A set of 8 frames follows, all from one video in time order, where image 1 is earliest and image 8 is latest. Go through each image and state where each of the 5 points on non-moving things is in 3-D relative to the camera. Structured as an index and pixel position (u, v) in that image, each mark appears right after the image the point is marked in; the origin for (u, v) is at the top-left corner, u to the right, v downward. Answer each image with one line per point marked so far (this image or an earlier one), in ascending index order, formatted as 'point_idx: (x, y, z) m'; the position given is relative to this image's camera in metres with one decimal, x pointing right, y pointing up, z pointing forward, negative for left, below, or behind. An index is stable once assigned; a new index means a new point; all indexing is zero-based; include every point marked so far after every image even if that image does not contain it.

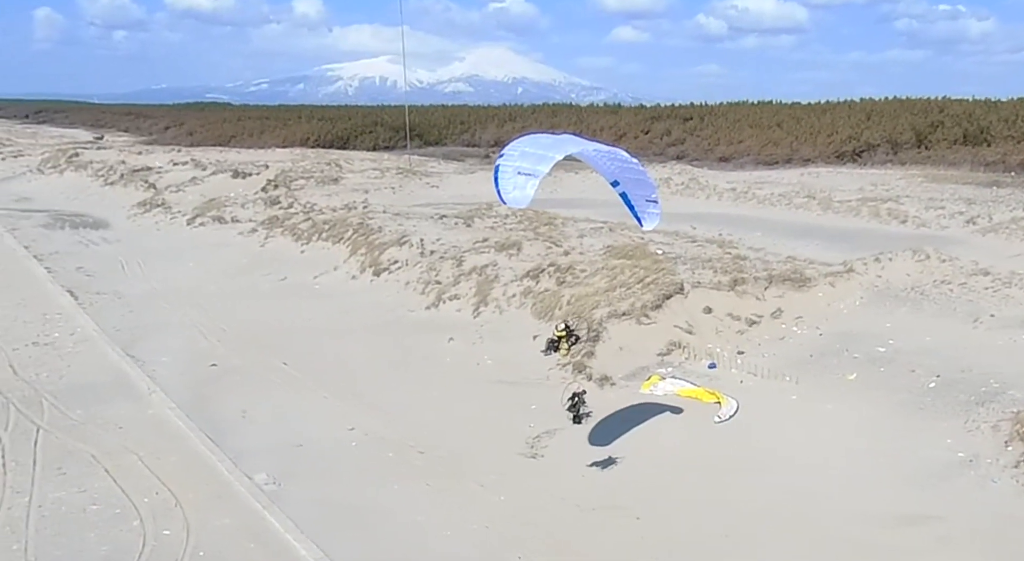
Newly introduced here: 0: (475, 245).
0: (-0.6, +0.6, +17.9) m
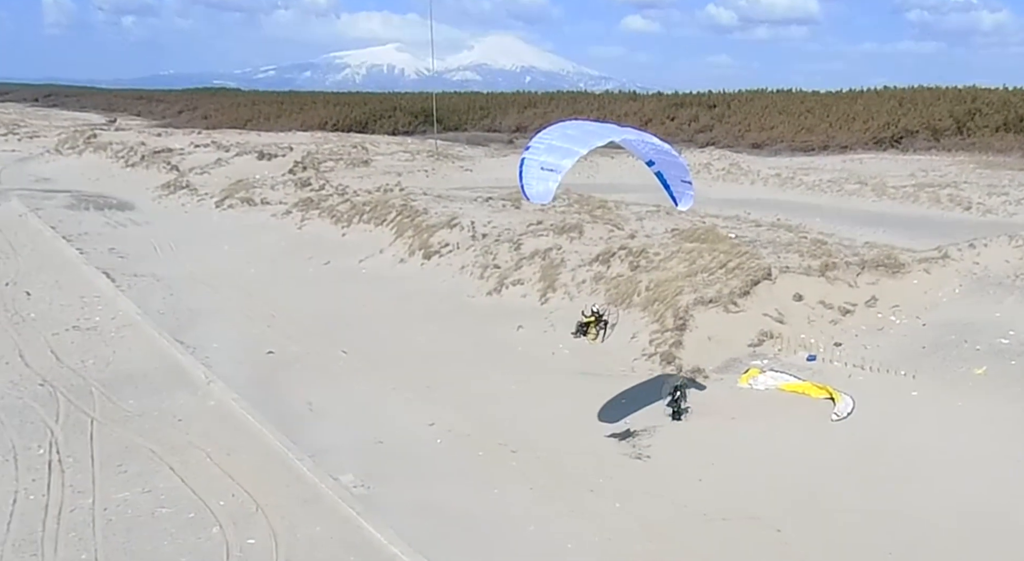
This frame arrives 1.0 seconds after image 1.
0: (+0.3, +0.9, +17.0) m
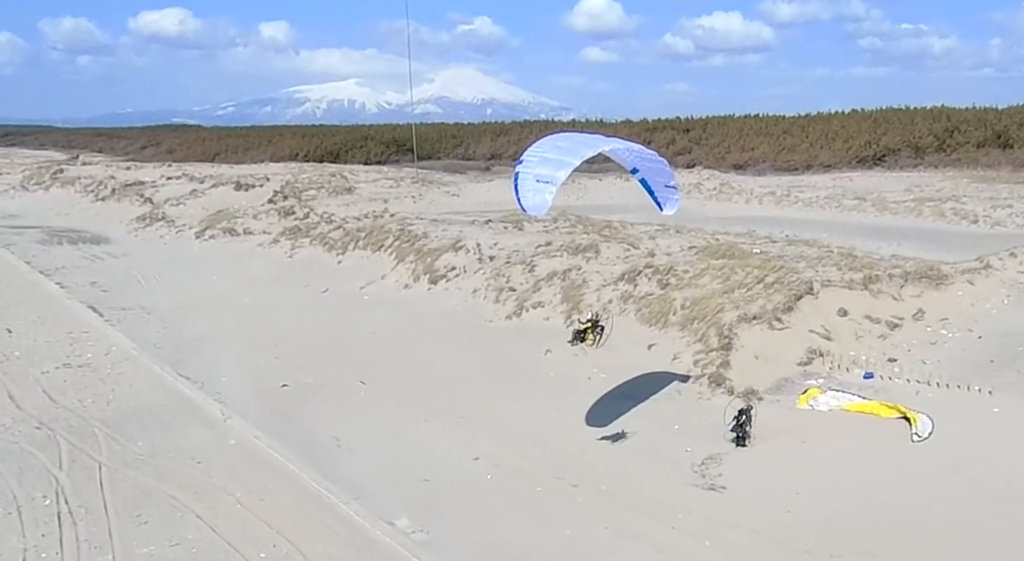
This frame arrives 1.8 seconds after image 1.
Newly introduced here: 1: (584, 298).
0: (+0.5, +0.5, +16.3) m
1: (+1.0, -0.2, +12.9) m
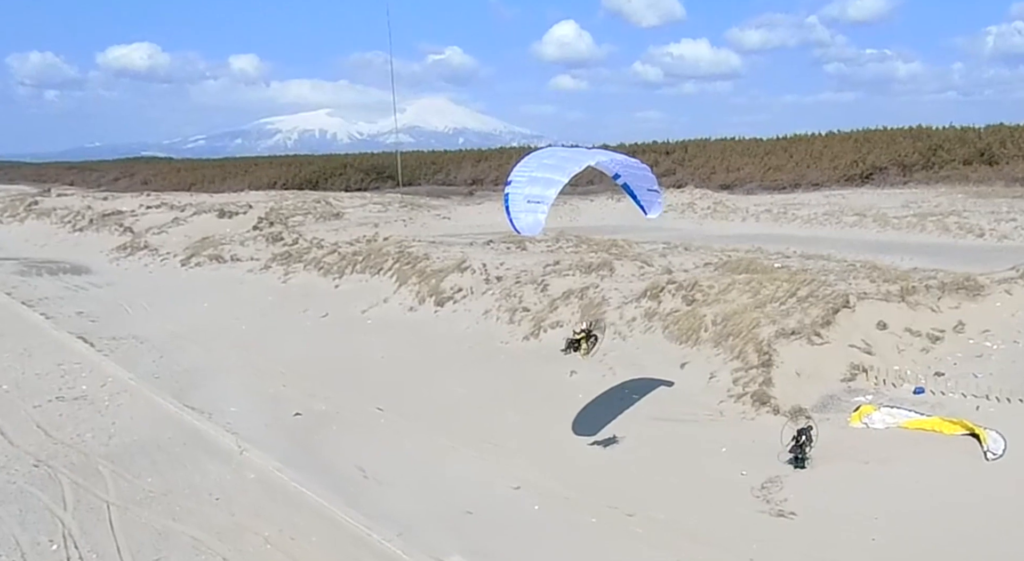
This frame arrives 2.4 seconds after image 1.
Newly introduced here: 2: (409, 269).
0: (+0.6, +0.2, +15.8) m
1: (+1.2, -0.4, +12.4) m
2: (-1.8, +0.2, +17.3) m
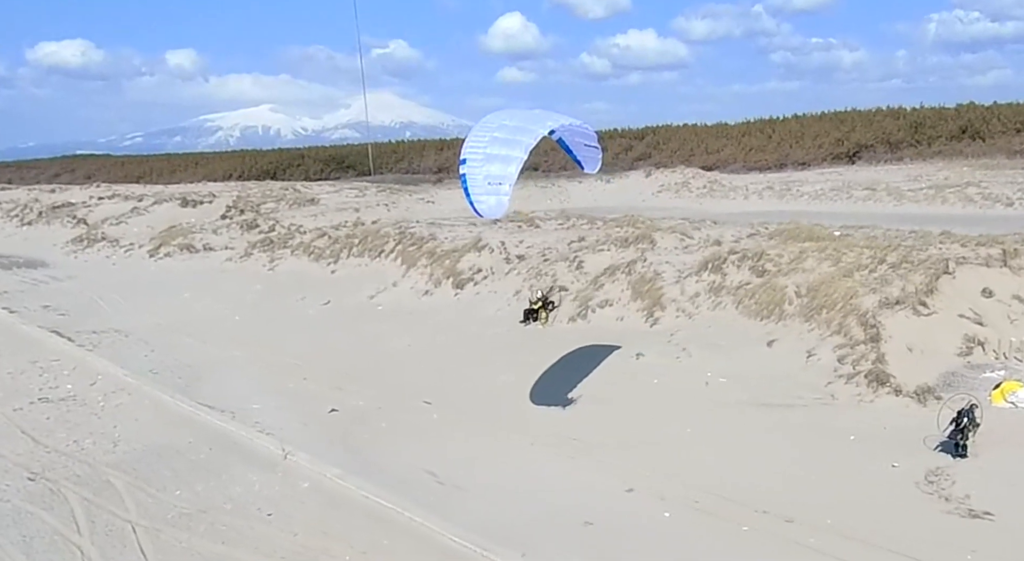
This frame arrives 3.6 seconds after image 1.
0: (+0.9, +0.5, +14.4) m
1: (+1.7, -0.1, +11.0) m
2: (-1.5, +0.5, +15.8) m
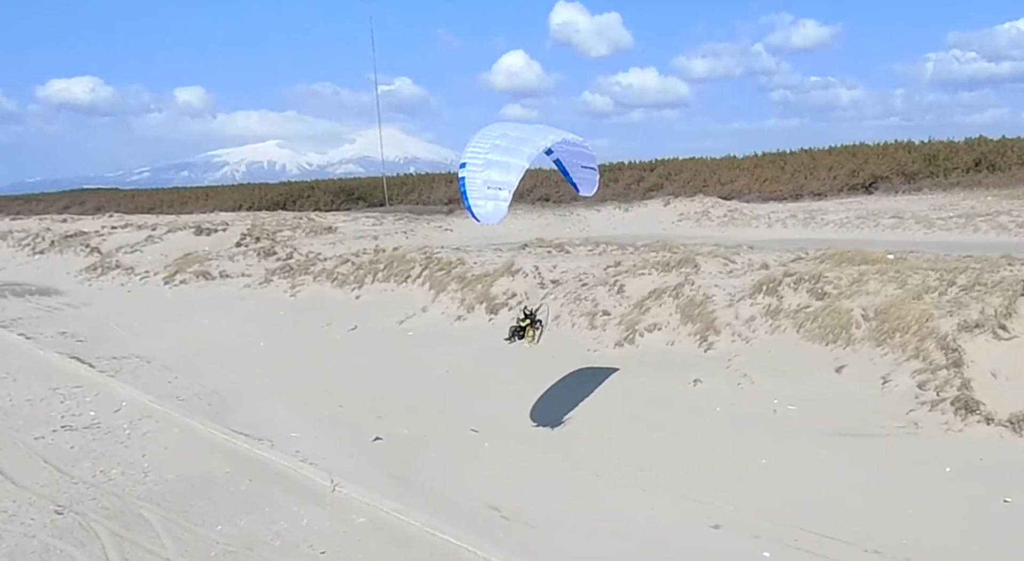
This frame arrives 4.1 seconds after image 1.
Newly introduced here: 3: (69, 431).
0: (+1.4, +0.1, +13.9) m
1: (+2.2, -0.4, +10.5) m
2: (-1.0, +0.1, +15.2) m
3: (-4.0, -1.4, +8.9) m
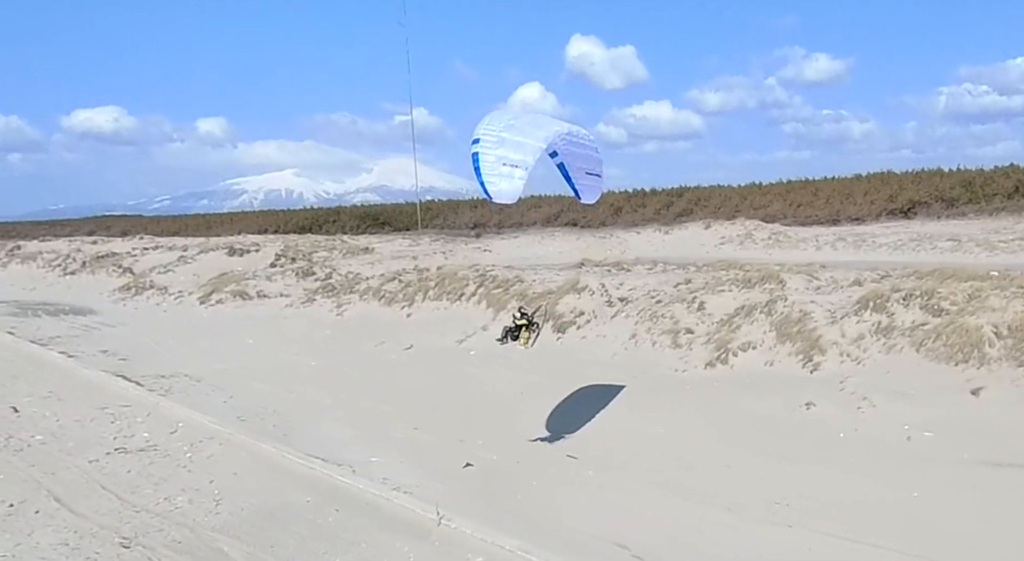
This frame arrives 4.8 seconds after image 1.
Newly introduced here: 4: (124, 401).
0: (+2.3, -0.1, +13.0) m
1: (+3.0, -0.5, +9.6) m
2: (-0.1, -0.2, +14.4) m
3: (-3.2, -1.4, +8.1) m
4: (-4.1, -1.3, +10.3) m
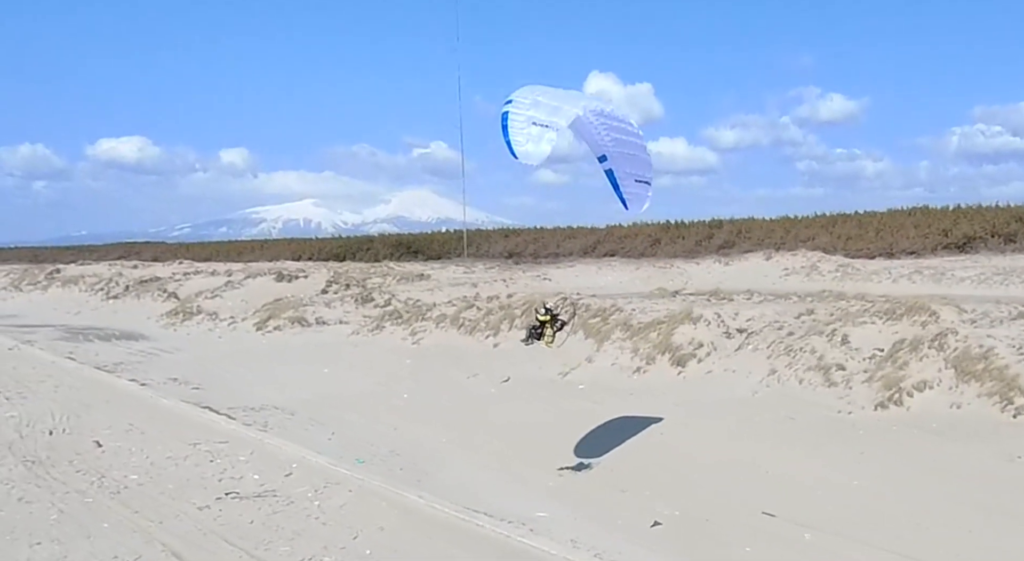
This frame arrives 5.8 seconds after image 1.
0: (+3.7, -0.5, +11.9) m
1: (+4.3, -0.8, +8.4) m
2: (+1.3, -0.6, +13.3) m
3: (-2.0, -1.6, +7.0) m
4: (-2.8, -1.4, +9.2) m
